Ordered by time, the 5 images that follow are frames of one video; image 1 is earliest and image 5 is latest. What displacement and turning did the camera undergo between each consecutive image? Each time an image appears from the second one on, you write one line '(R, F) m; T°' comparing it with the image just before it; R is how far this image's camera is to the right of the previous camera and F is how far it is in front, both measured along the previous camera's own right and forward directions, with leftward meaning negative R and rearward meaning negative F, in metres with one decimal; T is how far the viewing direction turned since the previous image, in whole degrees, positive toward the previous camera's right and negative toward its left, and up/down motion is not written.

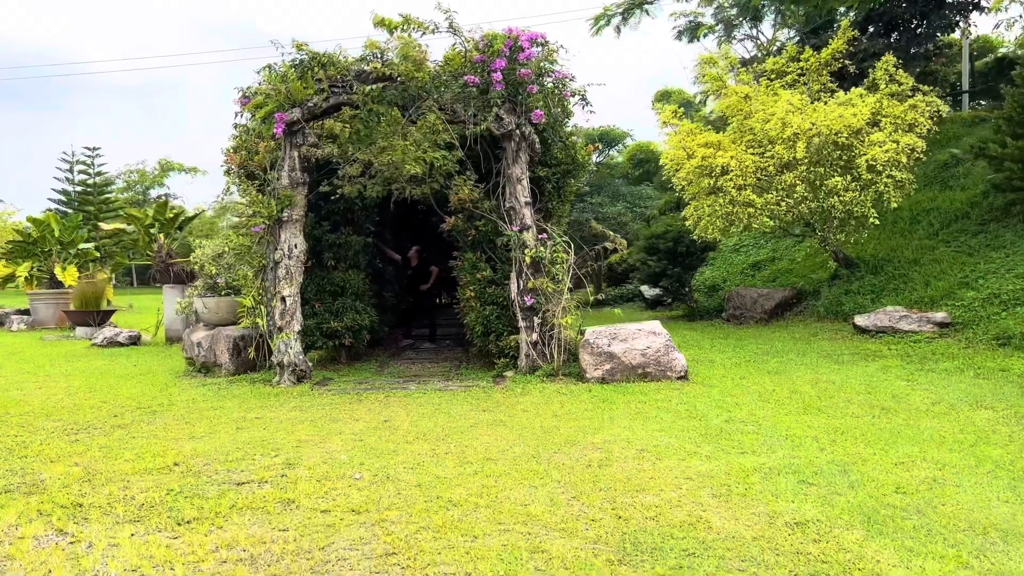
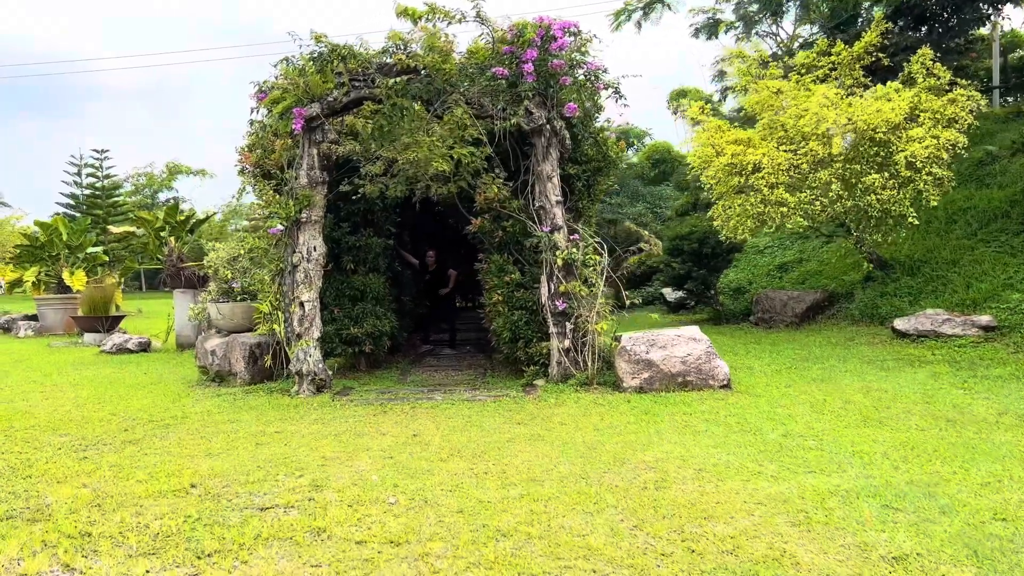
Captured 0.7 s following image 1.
(-0.1, +0.3) m; 0°
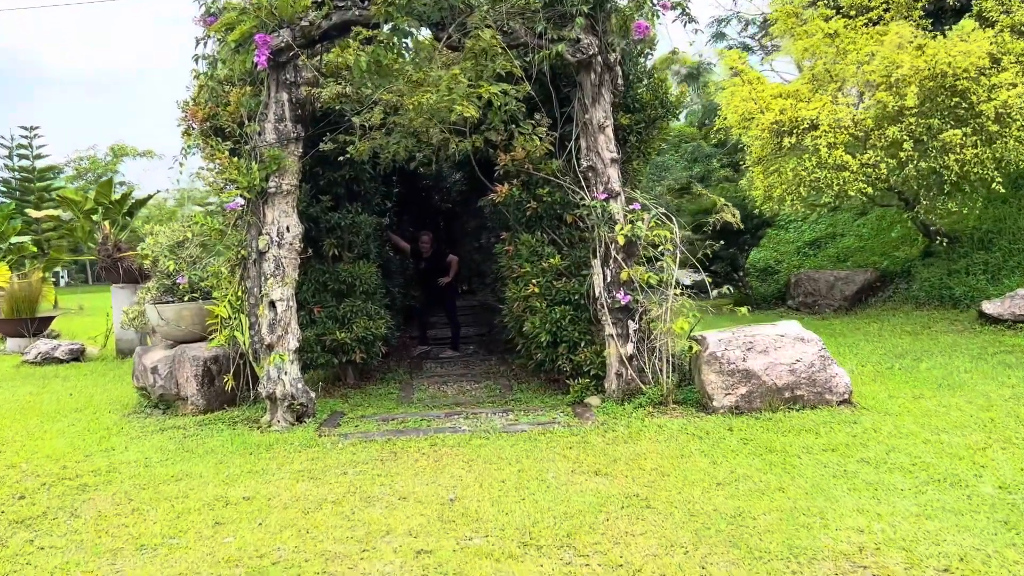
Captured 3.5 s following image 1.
(-0.4, +1.4) m; +2°
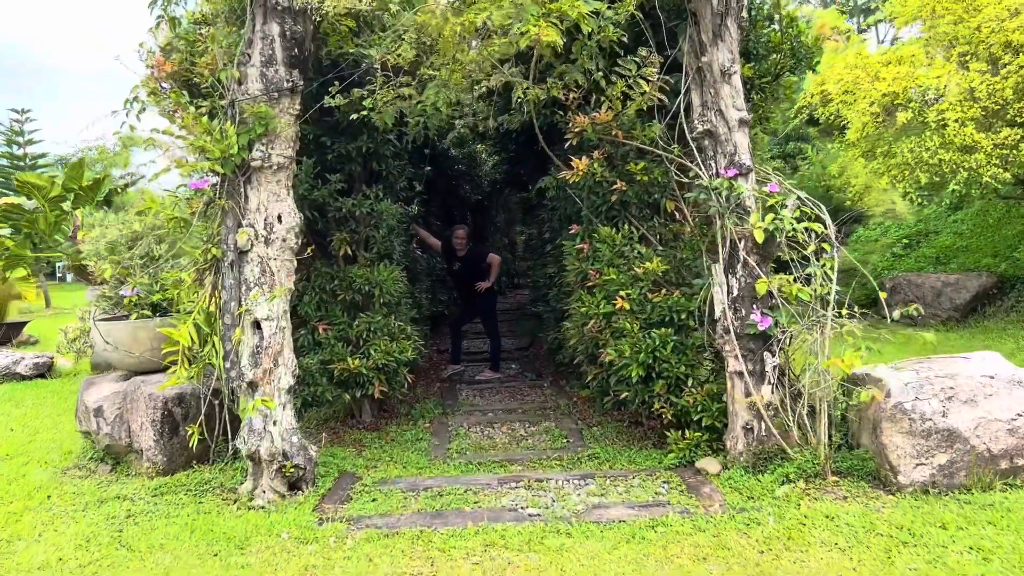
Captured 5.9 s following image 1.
(-0.2, +1.2) m; -1°
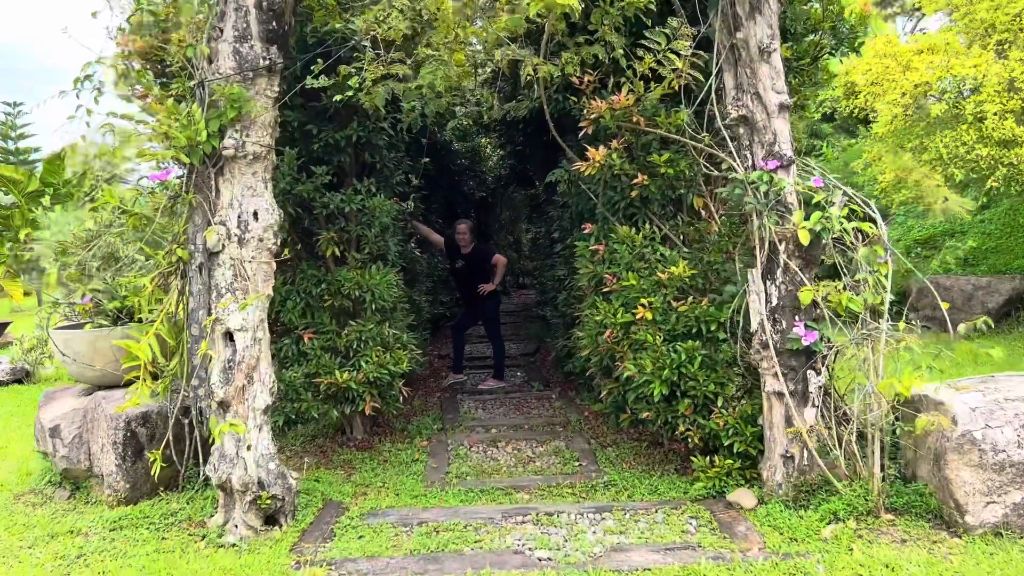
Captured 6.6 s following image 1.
(0.0, +0.3) m; 0°
